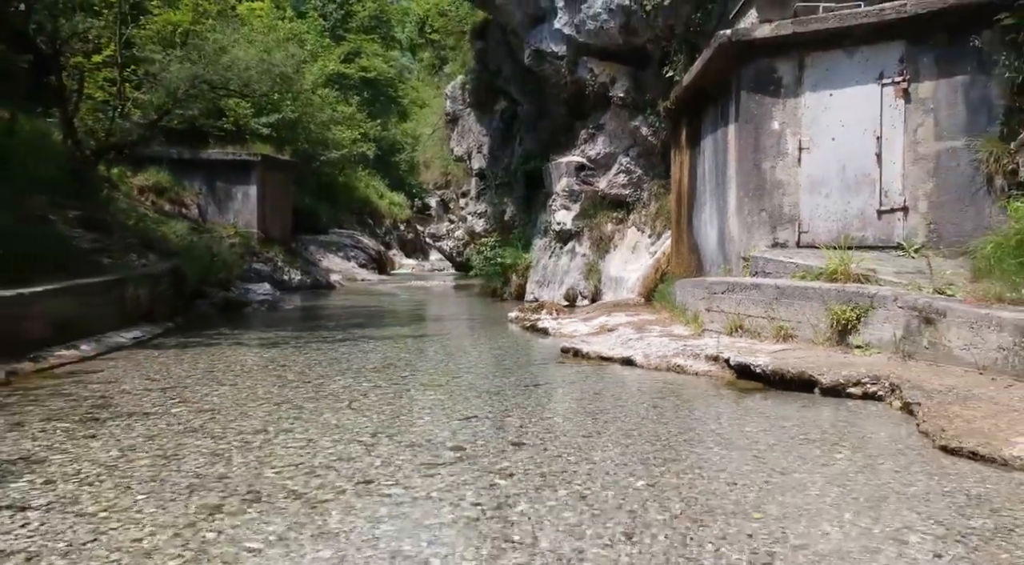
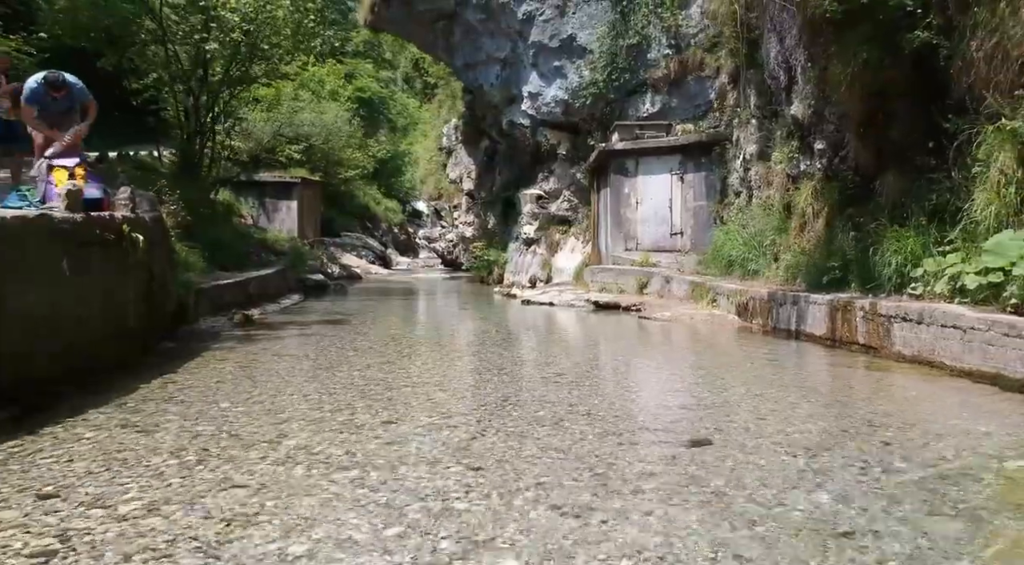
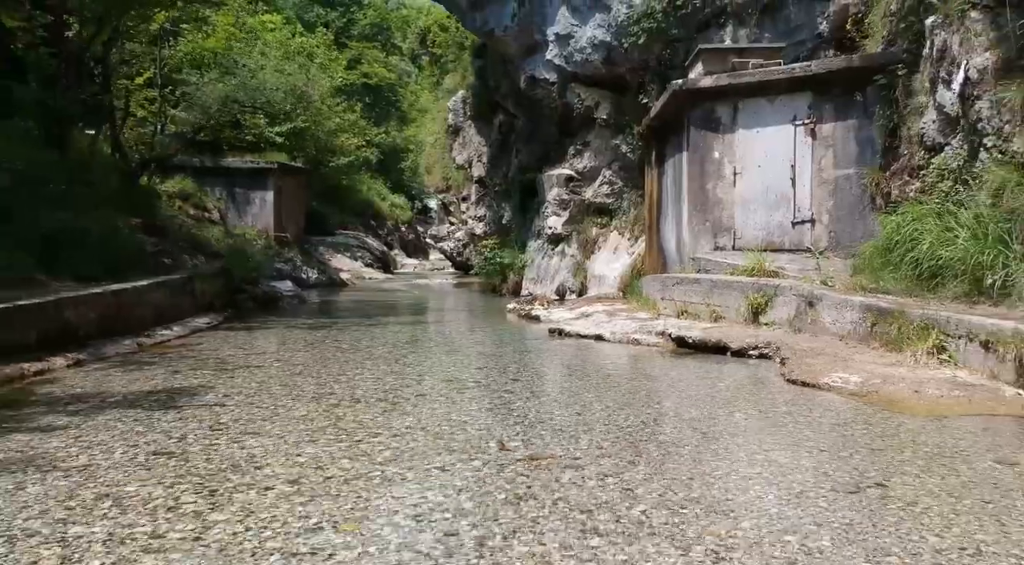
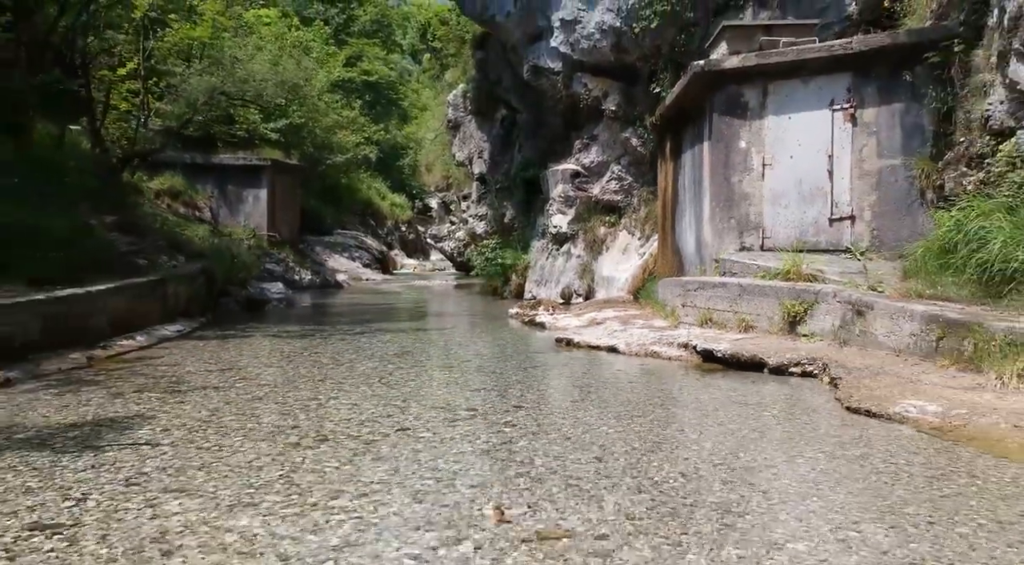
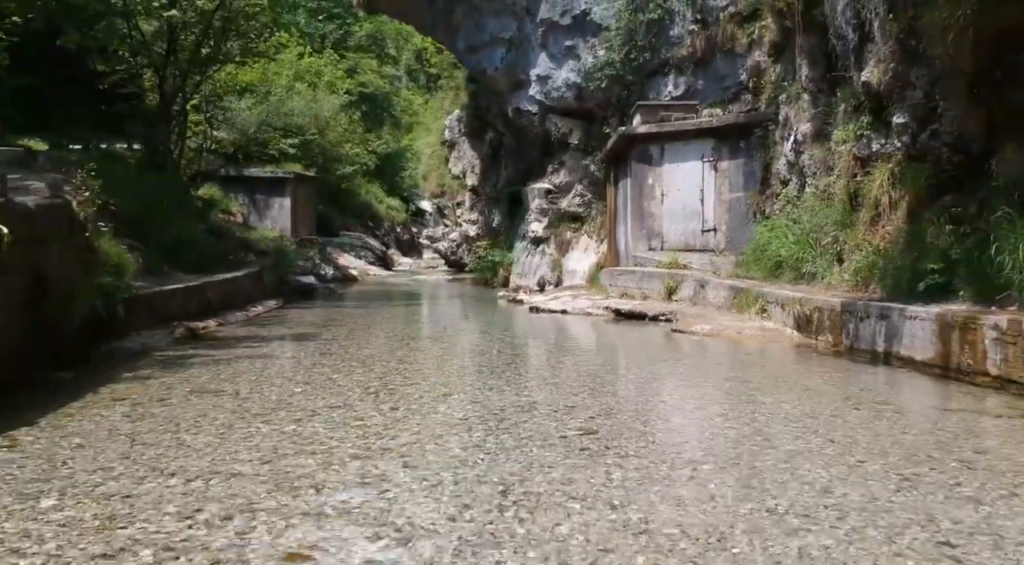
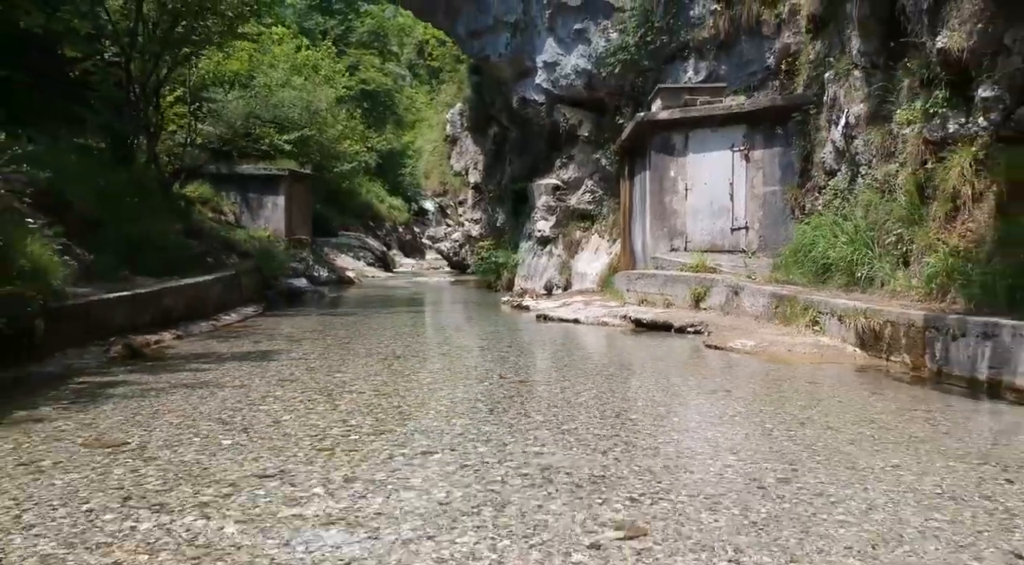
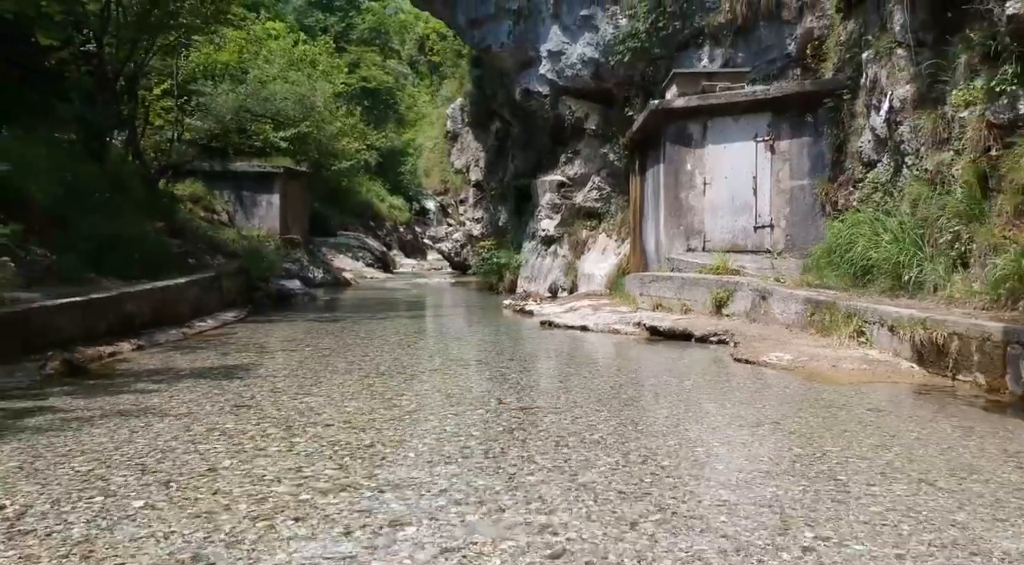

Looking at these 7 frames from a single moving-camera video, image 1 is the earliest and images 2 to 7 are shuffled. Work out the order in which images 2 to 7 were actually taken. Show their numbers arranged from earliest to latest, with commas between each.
4, 3, 7, 6, 5, 2
